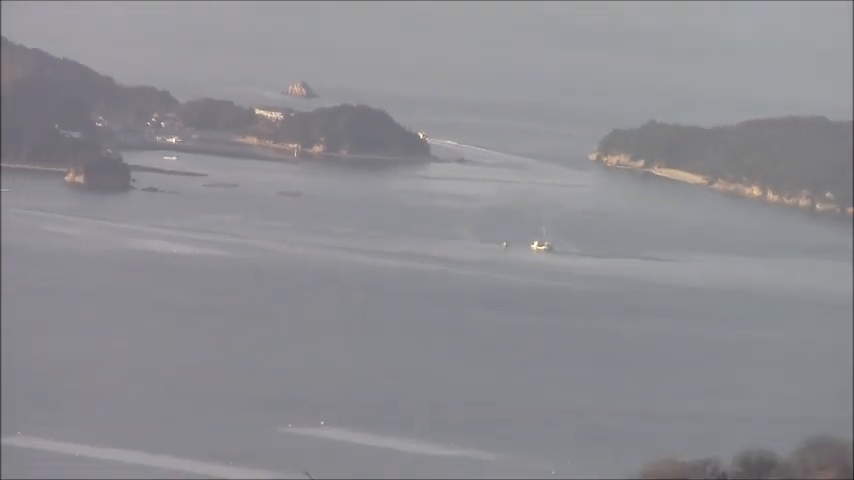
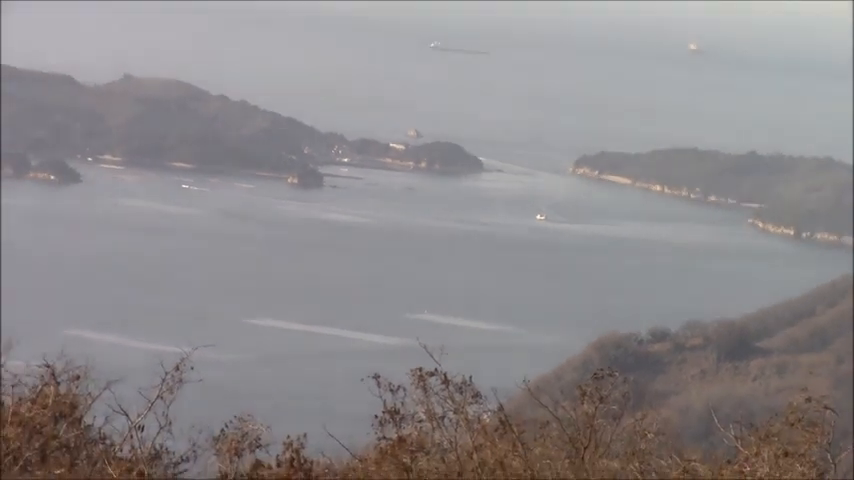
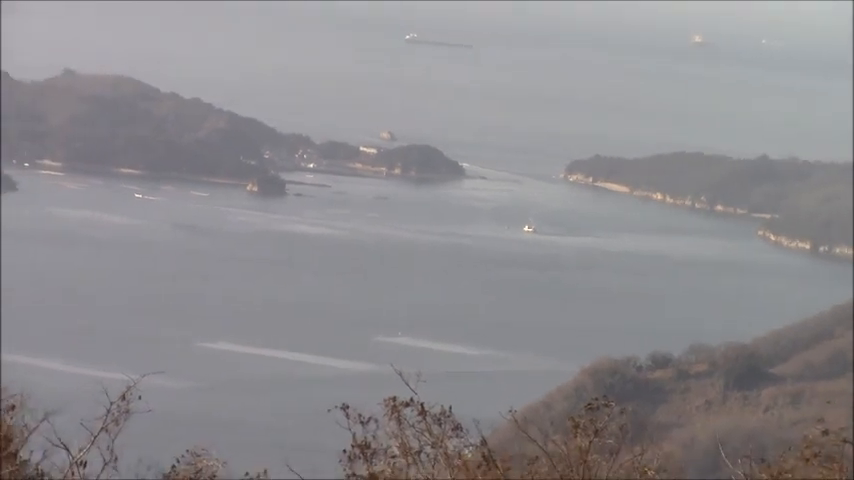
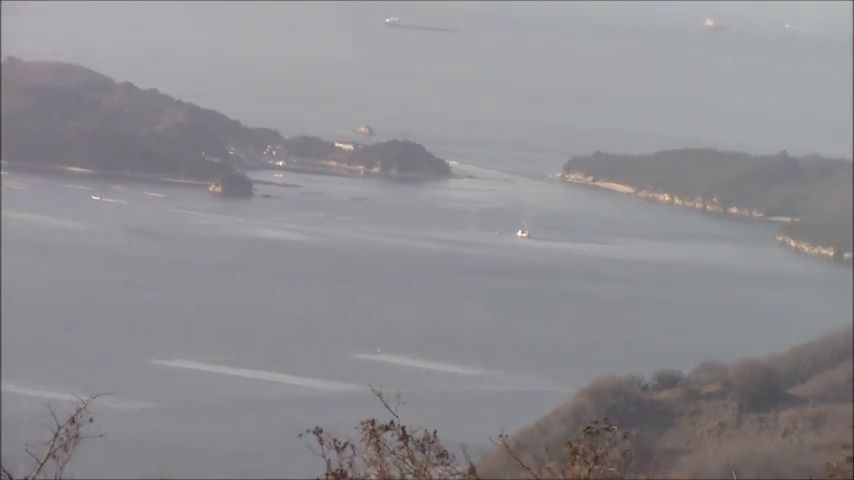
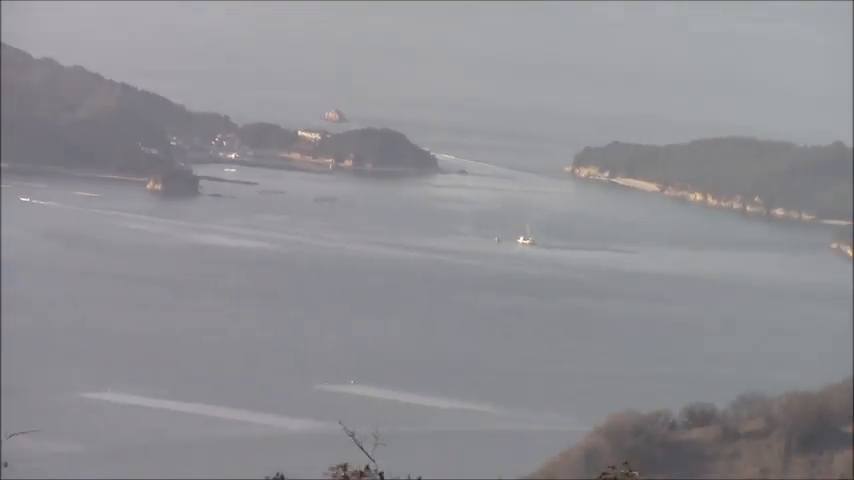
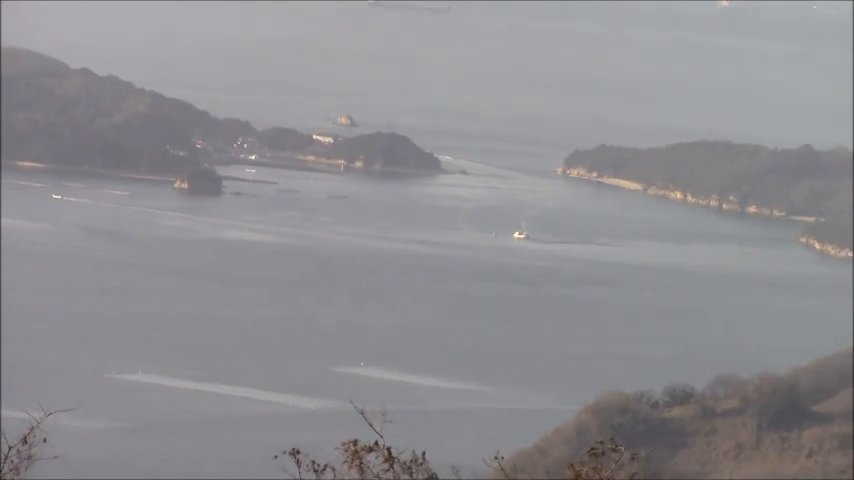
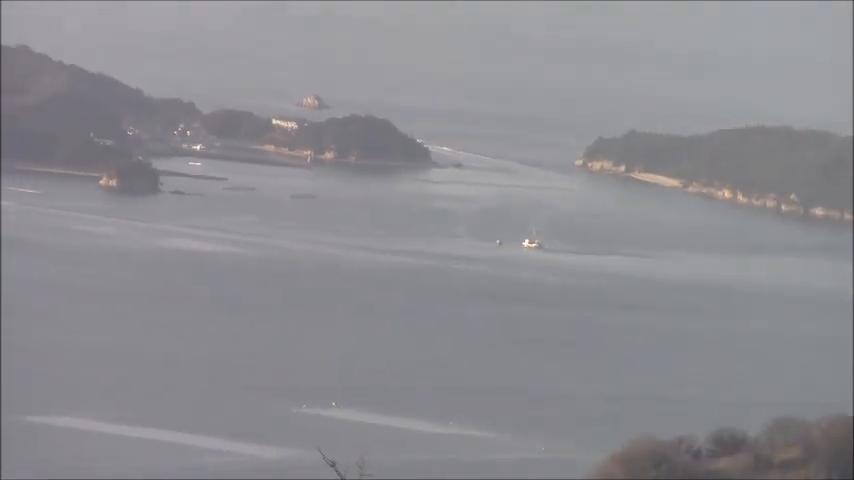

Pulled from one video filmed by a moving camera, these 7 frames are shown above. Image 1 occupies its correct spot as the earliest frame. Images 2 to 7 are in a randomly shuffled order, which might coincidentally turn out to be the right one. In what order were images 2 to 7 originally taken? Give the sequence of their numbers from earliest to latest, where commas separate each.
7, 5, 6, 4, 3, 2
